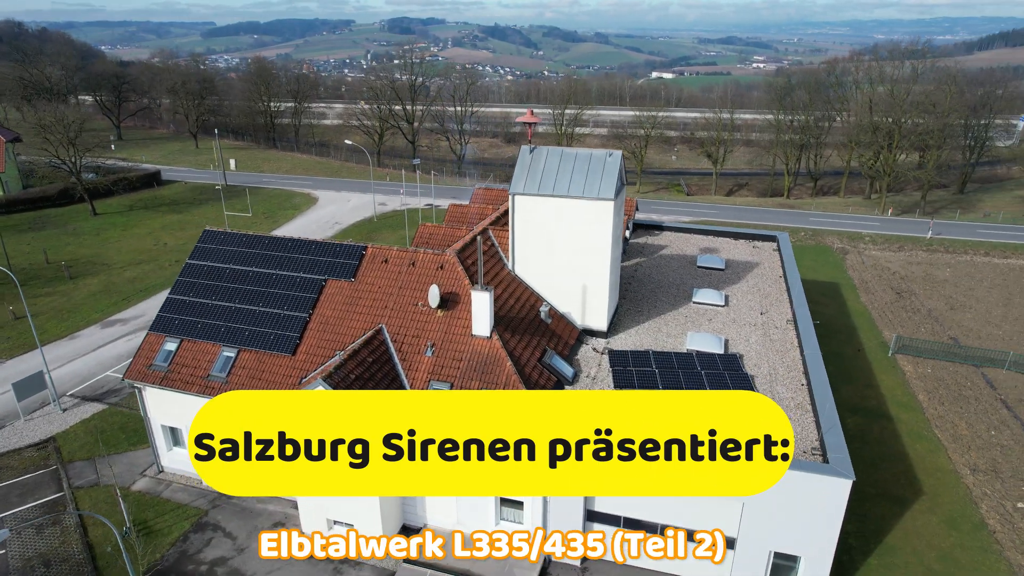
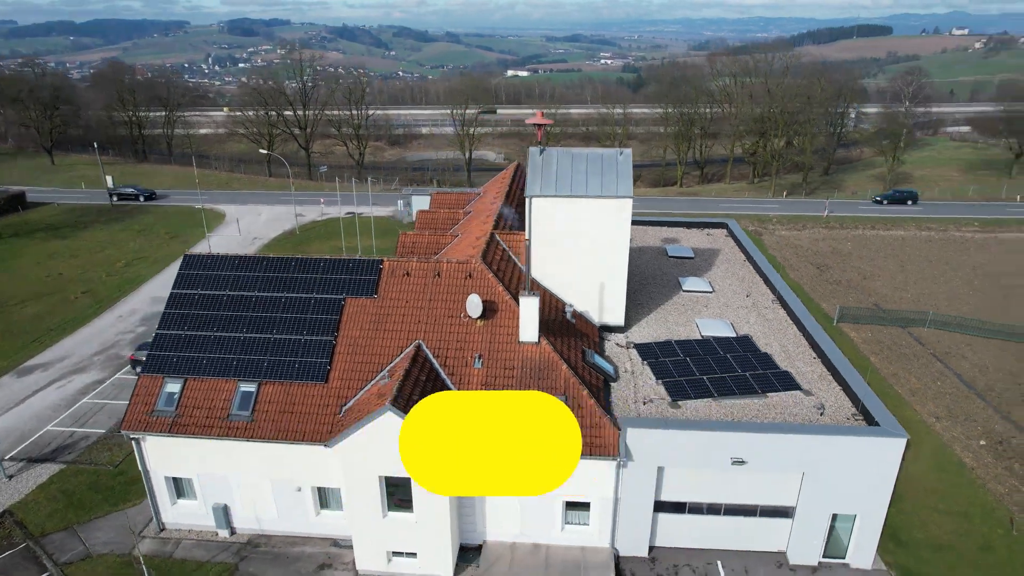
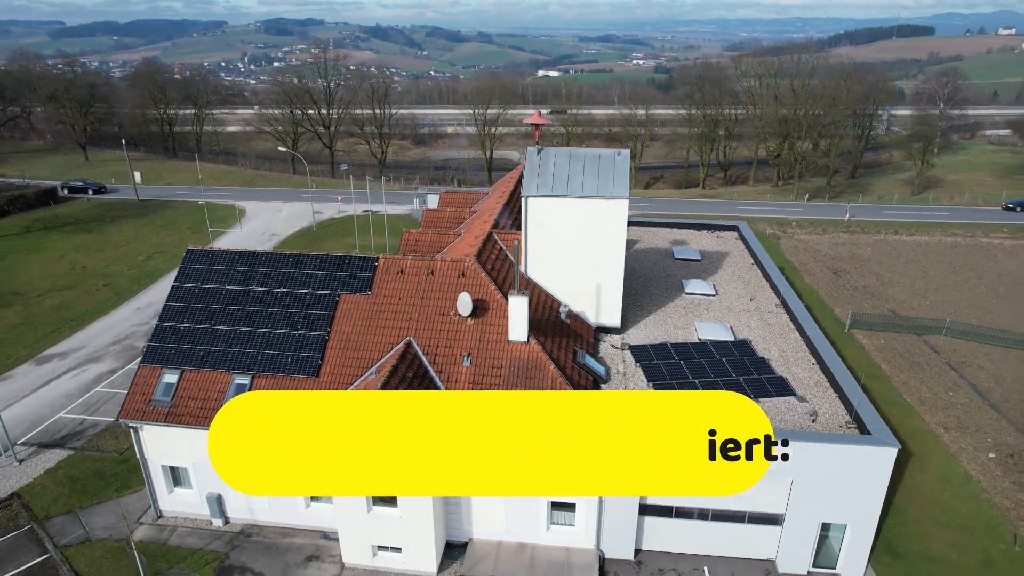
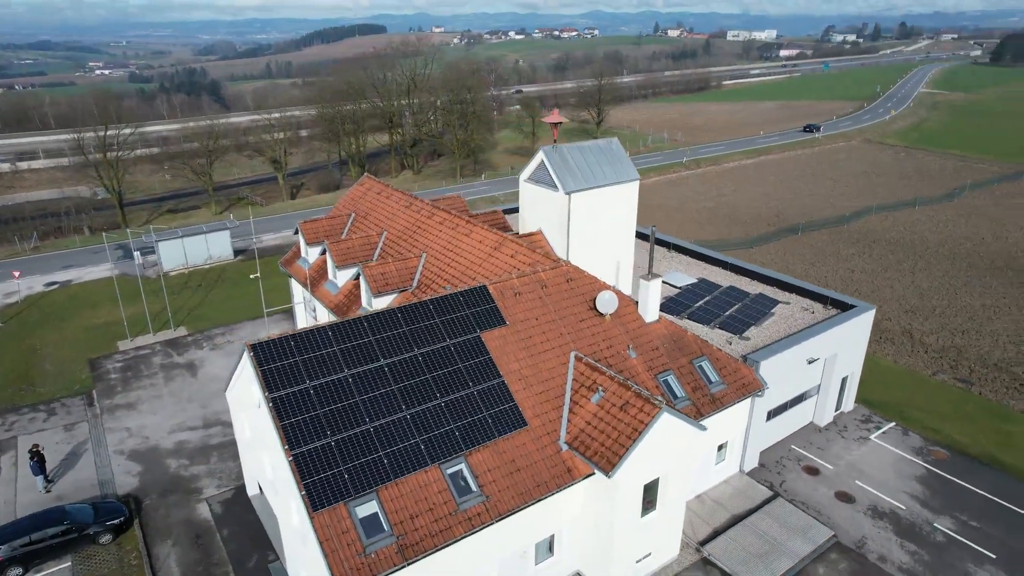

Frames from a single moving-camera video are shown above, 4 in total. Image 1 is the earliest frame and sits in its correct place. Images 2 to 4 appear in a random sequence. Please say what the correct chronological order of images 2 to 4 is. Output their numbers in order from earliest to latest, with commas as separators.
3, 2, 4
